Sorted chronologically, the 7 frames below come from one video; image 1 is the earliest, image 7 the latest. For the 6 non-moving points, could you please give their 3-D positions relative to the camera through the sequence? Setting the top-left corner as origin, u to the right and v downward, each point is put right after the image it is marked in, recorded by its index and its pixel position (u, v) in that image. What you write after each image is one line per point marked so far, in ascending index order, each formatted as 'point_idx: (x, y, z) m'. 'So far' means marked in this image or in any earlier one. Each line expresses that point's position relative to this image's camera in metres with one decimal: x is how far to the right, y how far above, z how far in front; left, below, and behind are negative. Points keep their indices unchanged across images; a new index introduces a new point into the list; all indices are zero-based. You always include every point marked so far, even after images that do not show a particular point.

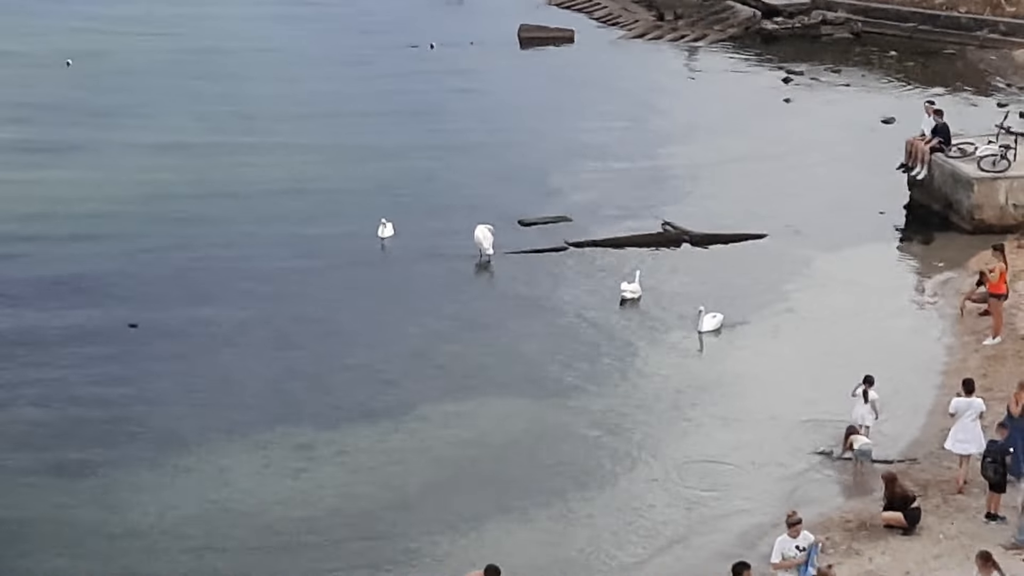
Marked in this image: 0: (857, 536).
0: (+4.1, -3.0, +10.6) m
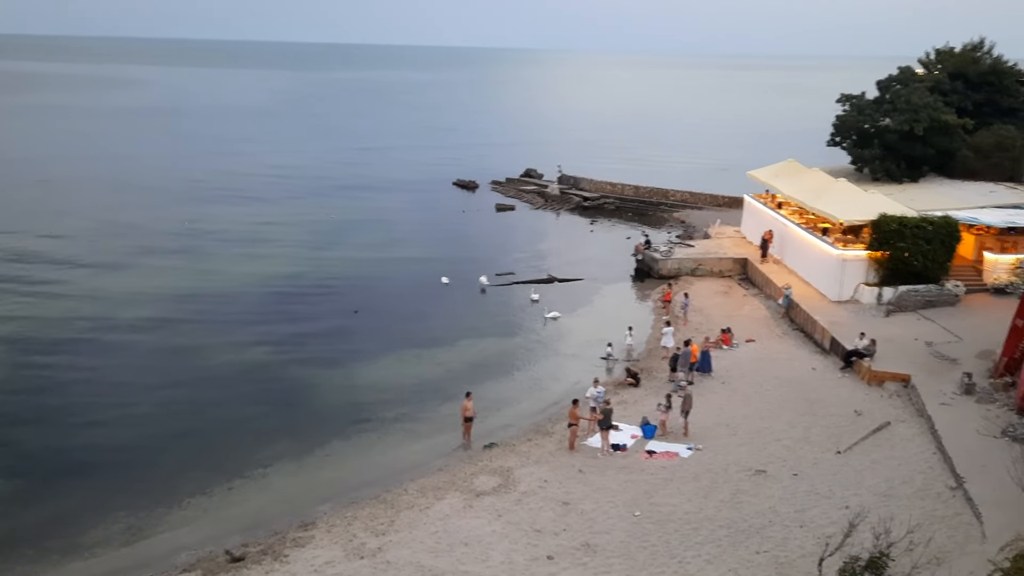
0: (+3.5, -3.3, +29.8) m
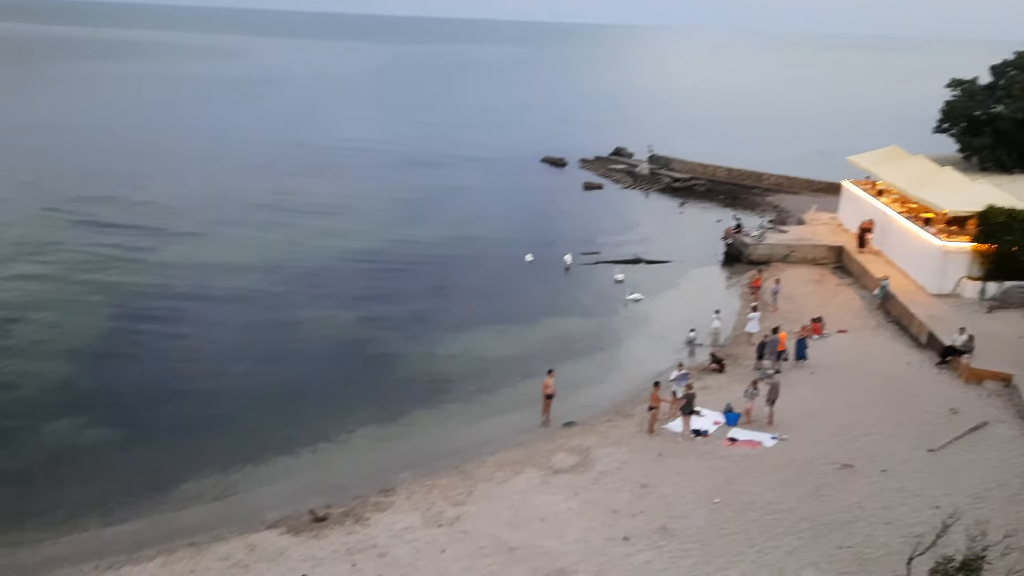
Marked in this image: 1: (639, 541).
0: (+6.2, -2.8, +29.4) m
1: (+2.8, -5.6, +19.9) m
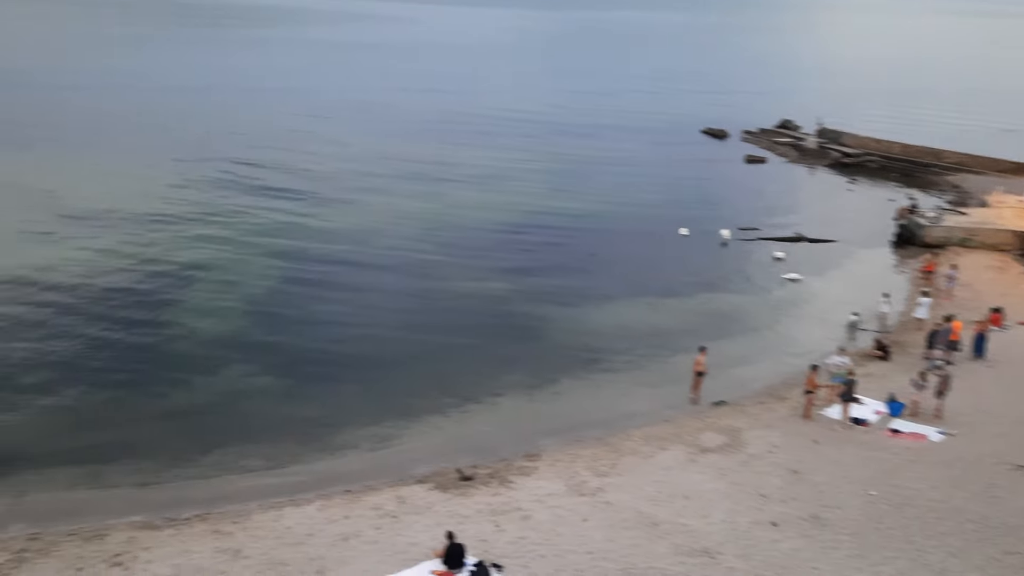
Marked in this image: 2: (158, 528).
0: (+10.9, -2.2, +28.0) m
1: (+5.9, -5.1, +19.2) m
2: (-7.4, -5.0, +19.0) m
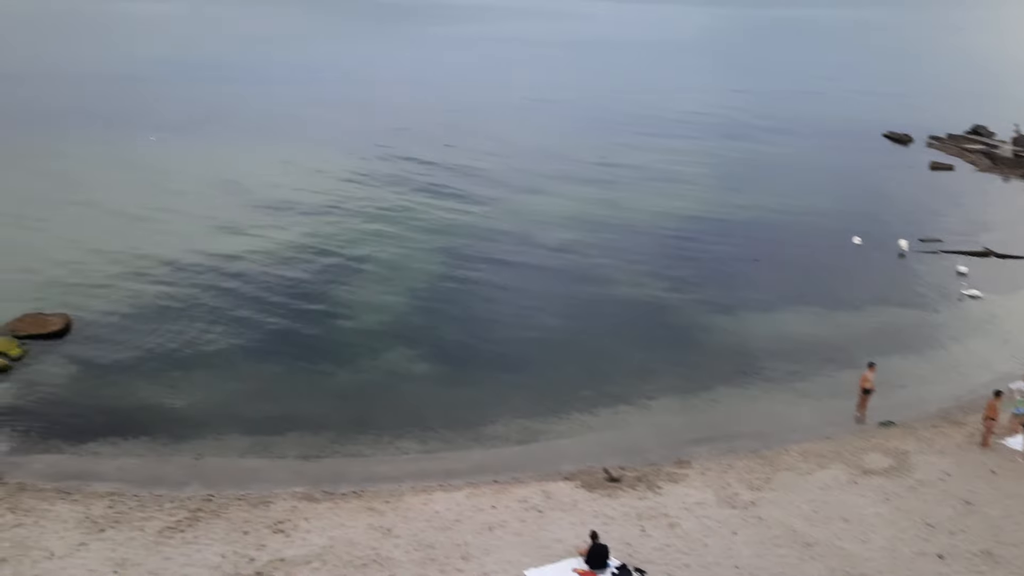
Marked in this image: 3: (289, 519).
0: (+15.4, -2.9, +25.7) m
1: (+8.8, -5.4, +17.9) m
2: (-4.3, -4.7, +19.9) m
3: (-4.7, -4.8, +19.0) m
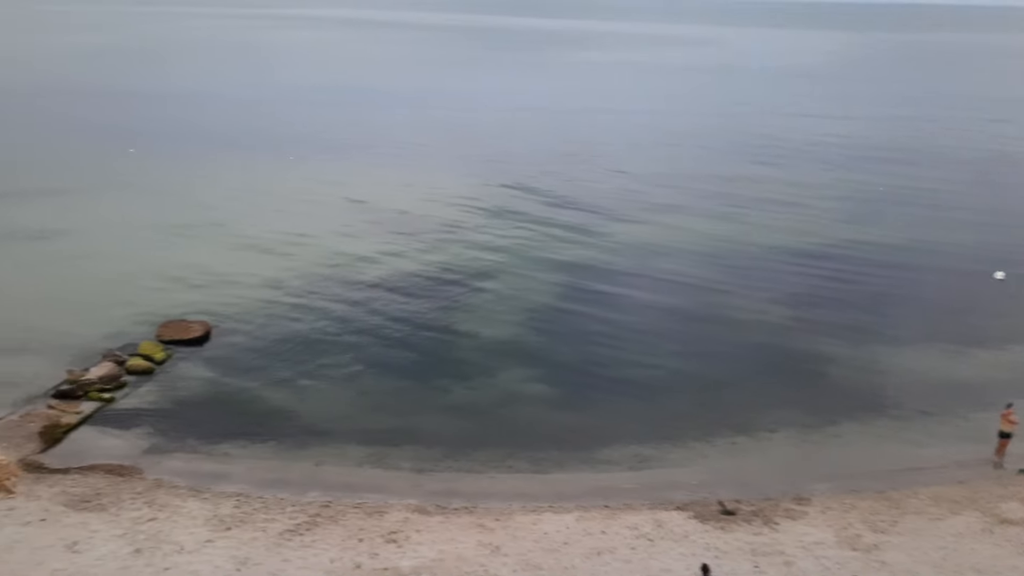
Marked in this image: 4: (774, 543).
0: (+18.5, -4.0, +23.5) m
1: (+10.8, -6.2, +16.6) m
2: (-1.8, -5.1, +20.3) m
3: (-2.4, -5.2, +19.4) m
4: (+5.6, -5.5, +19.4) m
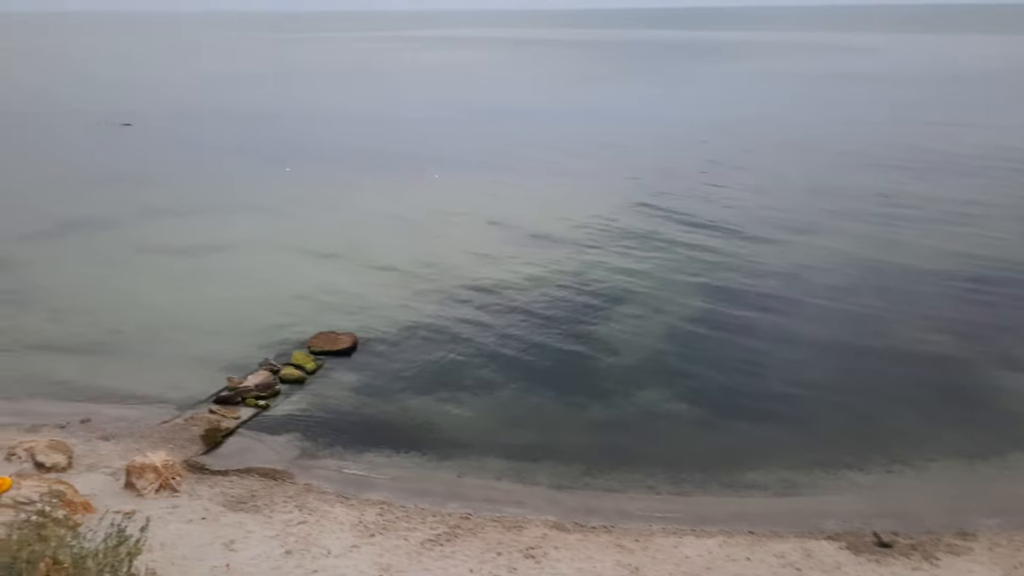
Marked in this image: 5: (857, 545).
0: (+21.8, -4.6, +20.2) m
1: (+13.2, -6.6, +14.6) m
2: (+1.3, -5.4, +20.2) m
3: (+0.6, -5.5, +19.4) m
4: (+8.5, -5.9, +18.2) m
5: (+7.5, -5.6, +19.7) m
